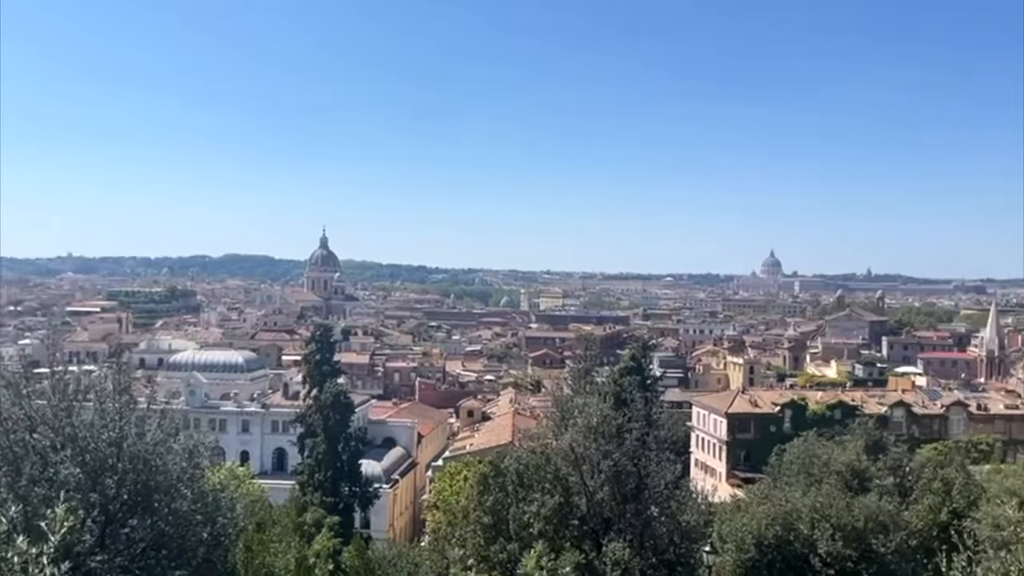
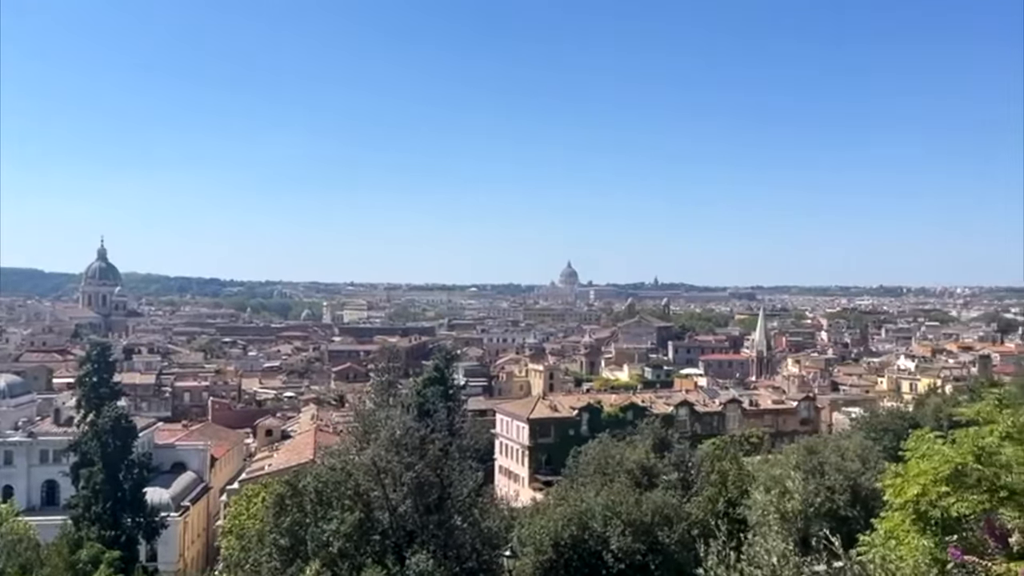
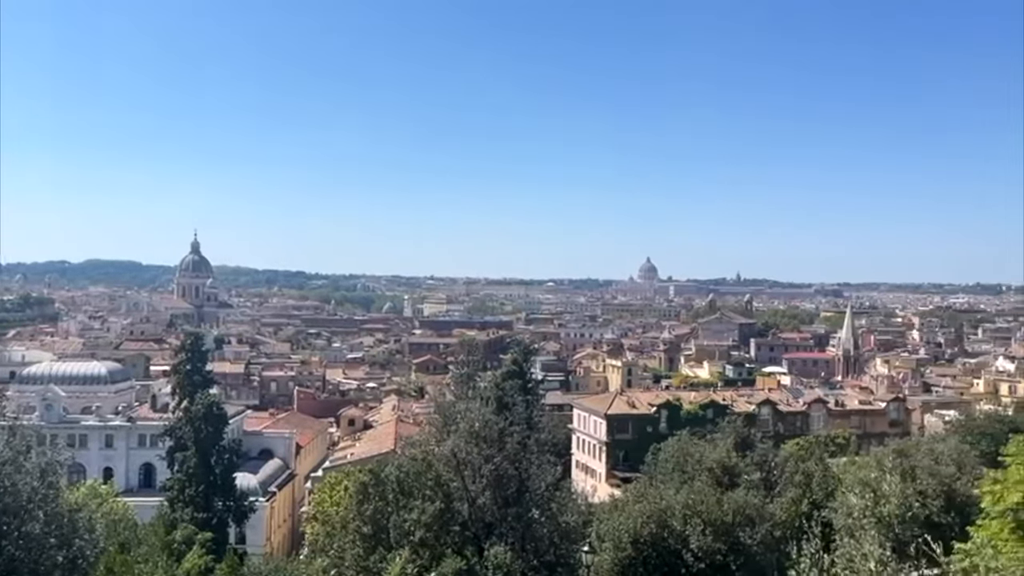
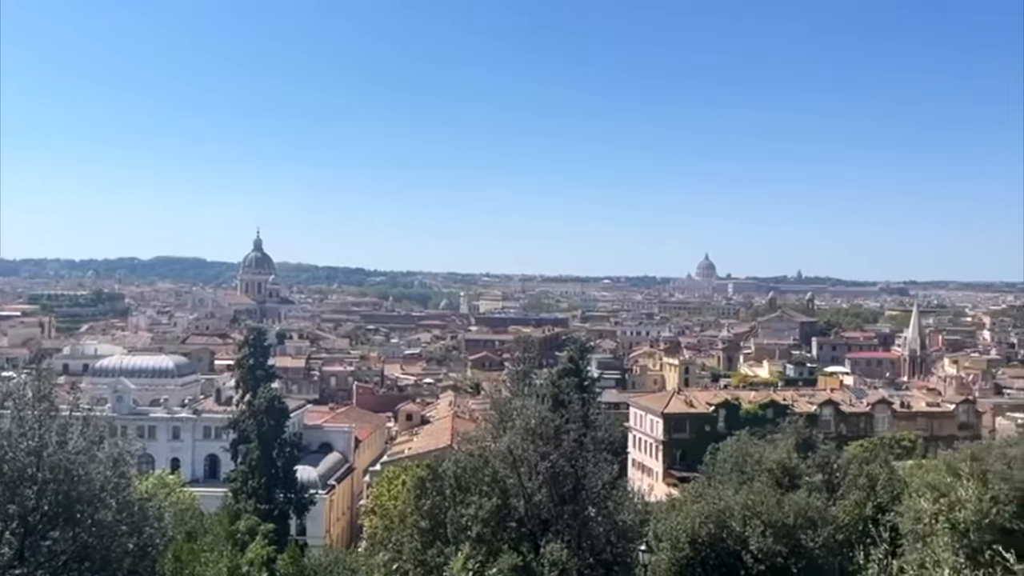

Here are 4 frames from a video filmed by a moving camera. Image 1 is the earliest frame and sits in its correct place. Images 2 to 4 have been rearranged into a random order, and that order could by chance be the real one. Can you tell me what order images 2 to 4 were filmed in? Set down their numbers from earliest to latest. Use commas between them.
4, 3, 2
